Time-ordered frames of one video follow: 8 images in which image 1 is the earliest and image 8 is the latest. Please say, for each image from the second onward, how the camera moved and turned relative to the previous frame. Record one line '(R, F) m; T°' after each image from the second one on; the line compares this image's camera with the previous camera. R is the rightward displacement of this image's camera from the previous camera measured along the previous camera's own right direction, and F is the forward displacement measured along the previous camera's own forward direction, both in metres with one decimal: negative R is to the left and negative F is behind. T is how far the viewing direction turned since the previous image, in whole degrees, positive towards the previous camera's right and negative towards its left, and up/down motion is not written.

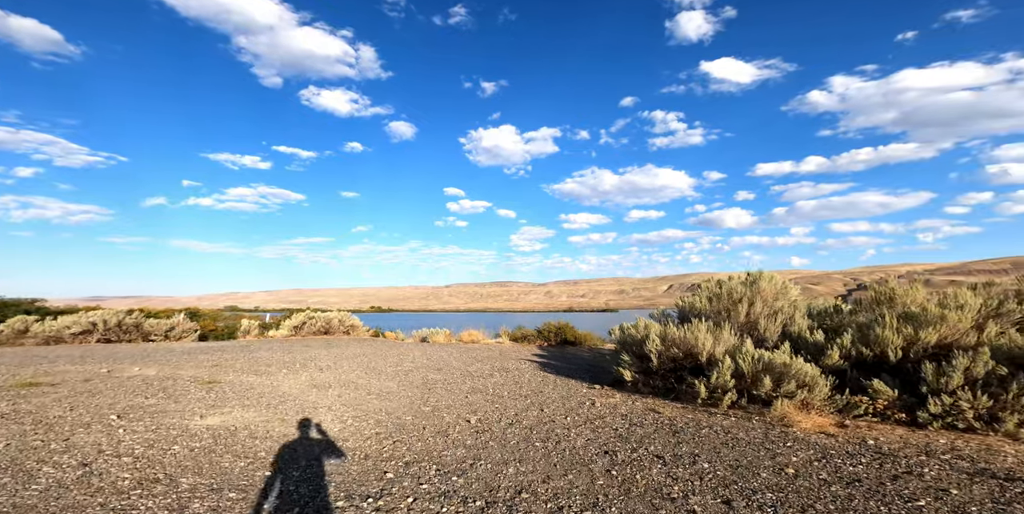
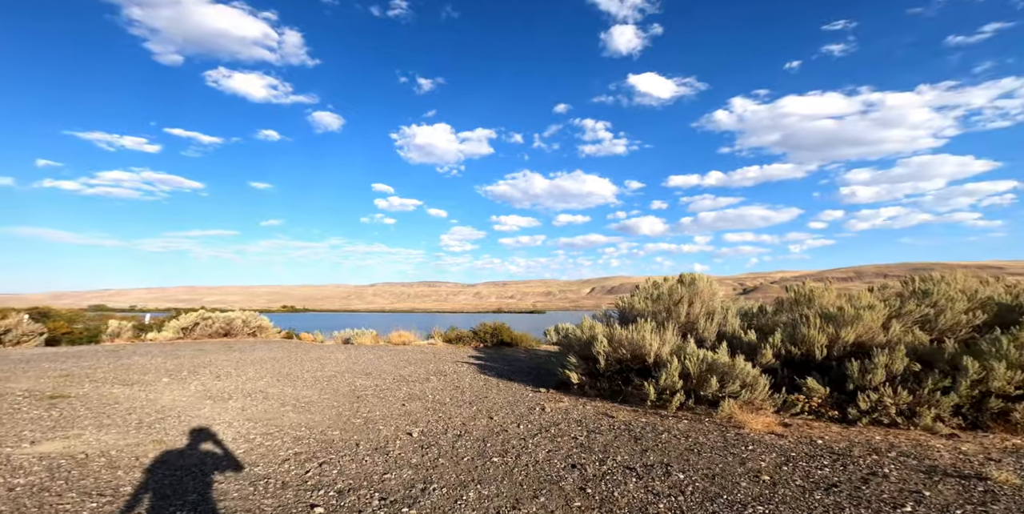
(-0.3, +0.6) m; +9°
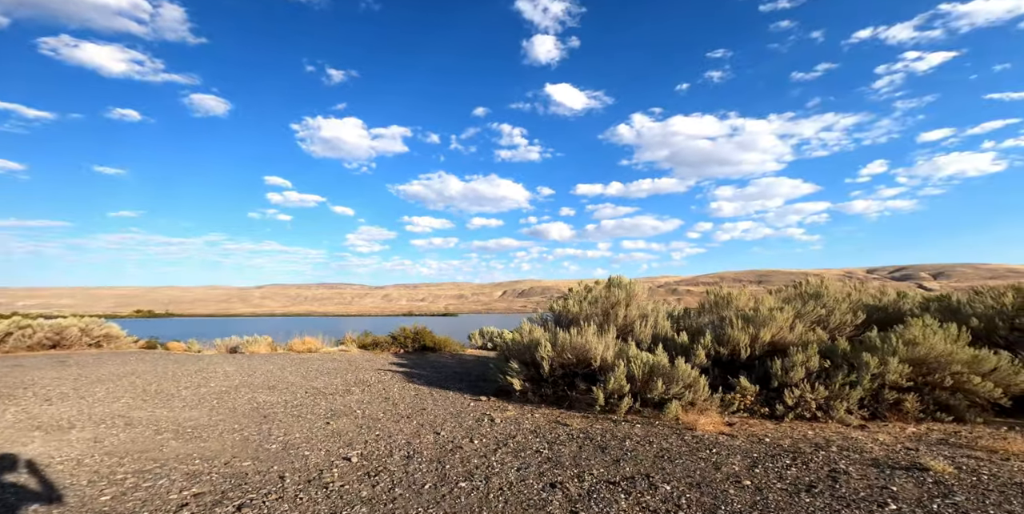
(-0.5, +0.5) m; +11°
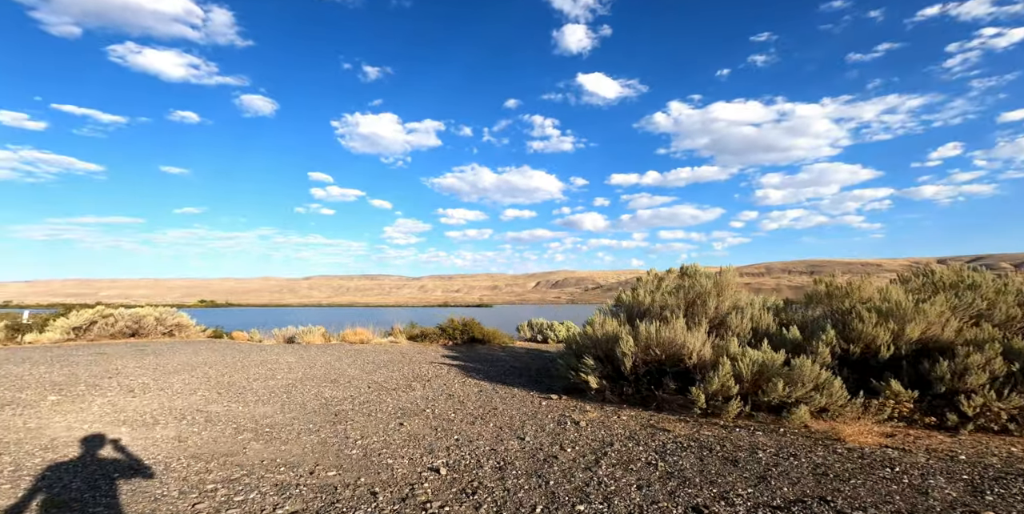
(-0.7, +0.7) m; -4°
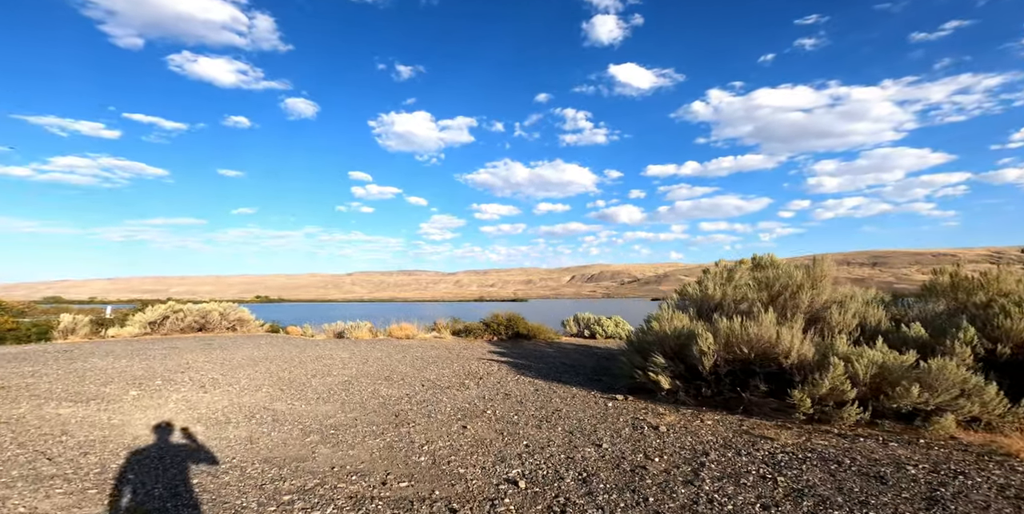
(-0.4, +0.5) m; -4°
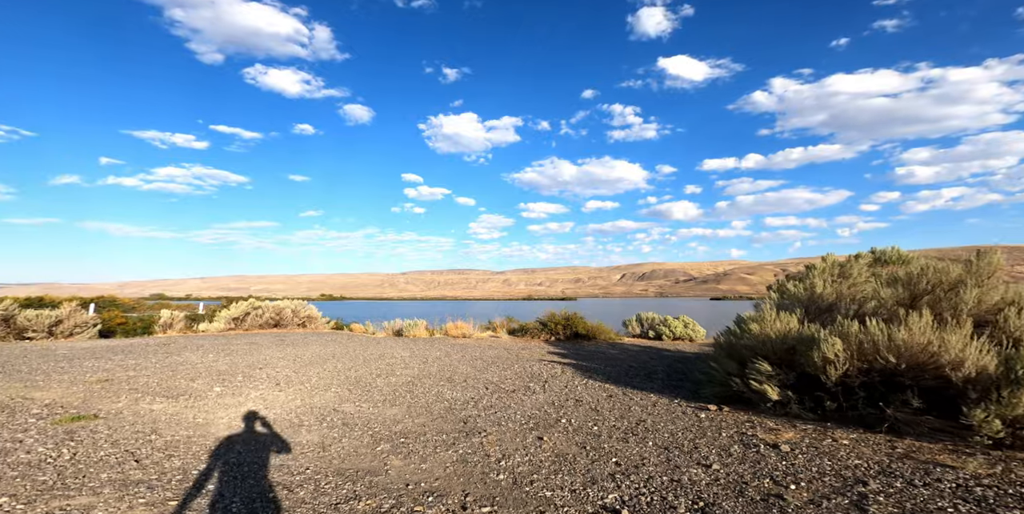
(-0.4, +0.6) m; -6°
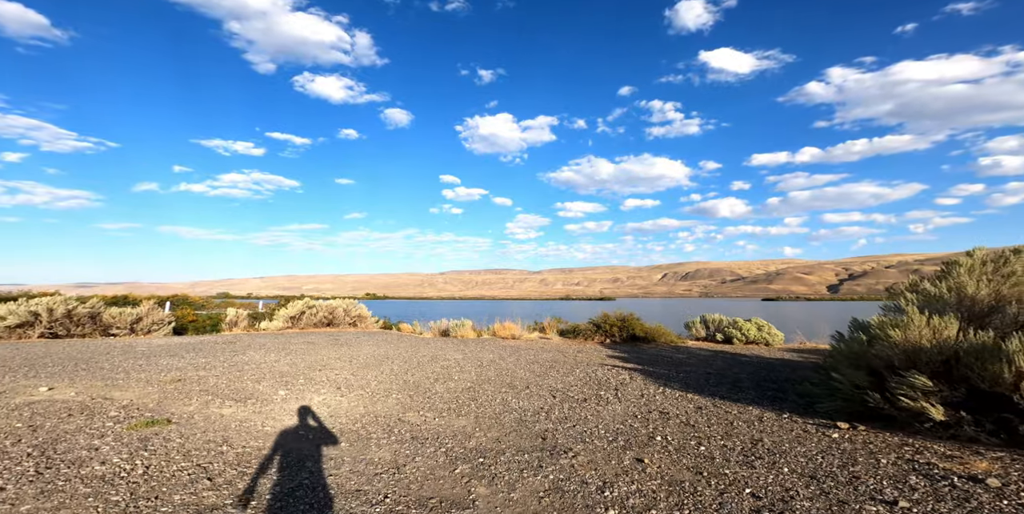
(-0.6, +0.8) m; -5°
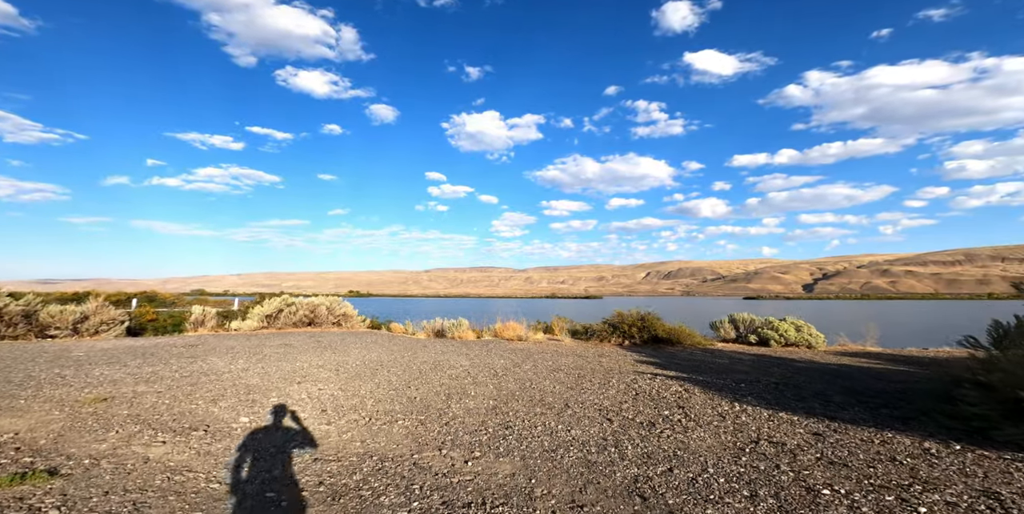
(-0.8, +1.9) m; +2°
